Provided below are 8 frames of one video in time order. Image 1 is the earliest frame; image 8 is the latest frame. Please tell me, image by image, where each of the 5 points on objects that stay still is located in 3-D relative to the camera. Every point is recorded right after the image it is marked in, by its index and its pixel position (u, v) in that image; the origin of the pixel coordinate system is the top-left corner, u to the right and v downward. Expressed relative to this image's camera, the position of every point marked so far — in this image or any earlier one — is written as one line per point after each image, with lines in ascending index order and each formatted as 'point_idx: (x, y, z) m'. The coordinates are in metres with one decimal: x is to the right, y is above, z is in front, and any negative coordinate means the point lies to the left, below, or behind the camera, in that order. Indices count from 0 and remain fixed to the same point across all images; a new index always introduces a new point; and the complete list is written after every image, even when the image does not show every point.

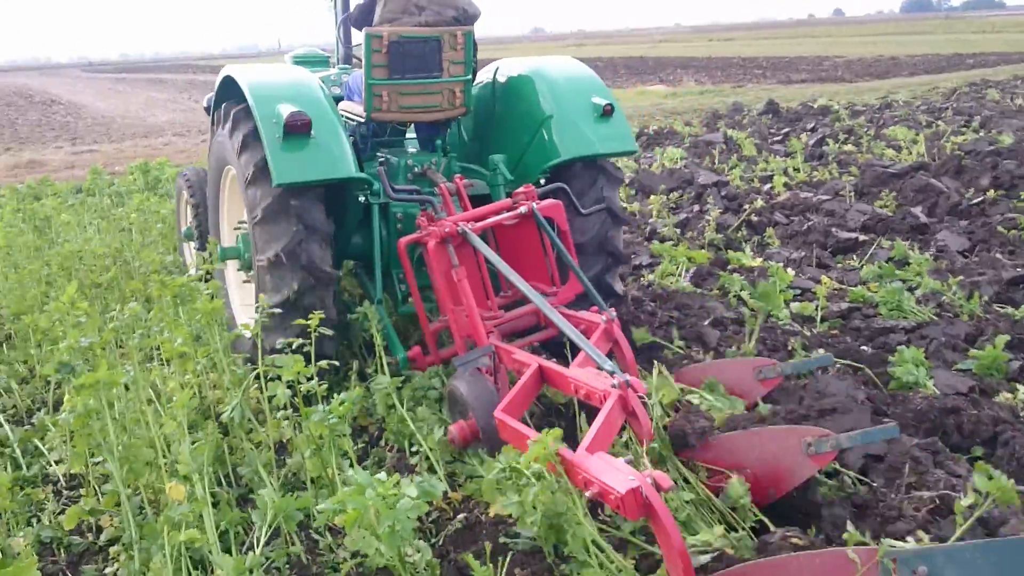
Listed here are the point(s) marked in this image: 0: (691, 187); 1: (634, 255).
0: (+1.3, +0.7, +6.9) m
1: (+0.7, +0.2, +5.4) m
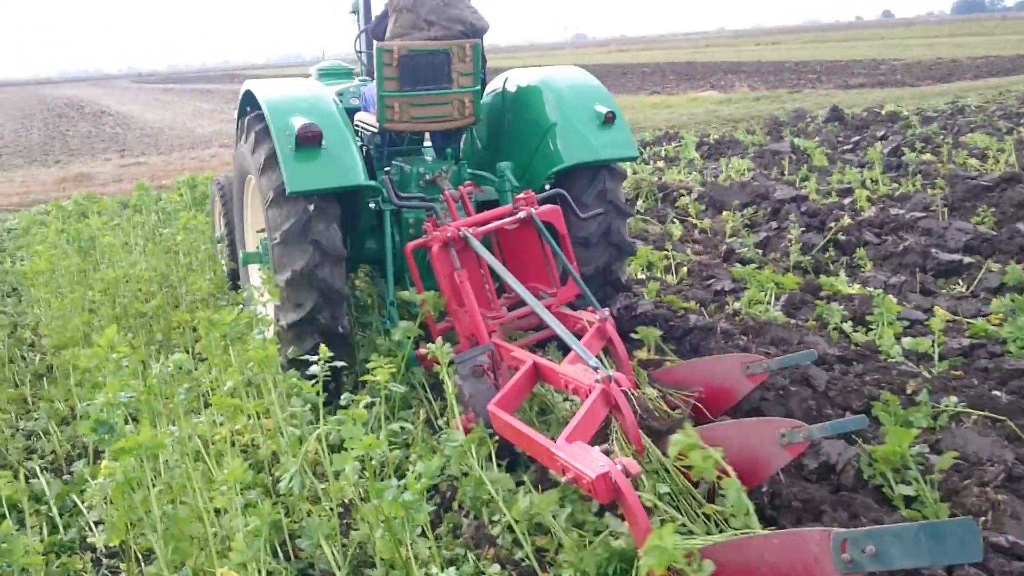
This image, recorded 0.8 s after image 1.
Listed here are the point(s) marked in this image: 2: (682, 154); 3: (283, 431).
0: (+1.7, +0.6, +6.4) m
1: (+1.1, +0.1, +4.9) m
2: (+1.7, +1.4, +9.7) m
3: (-0.7, -0.4, +2.7) m
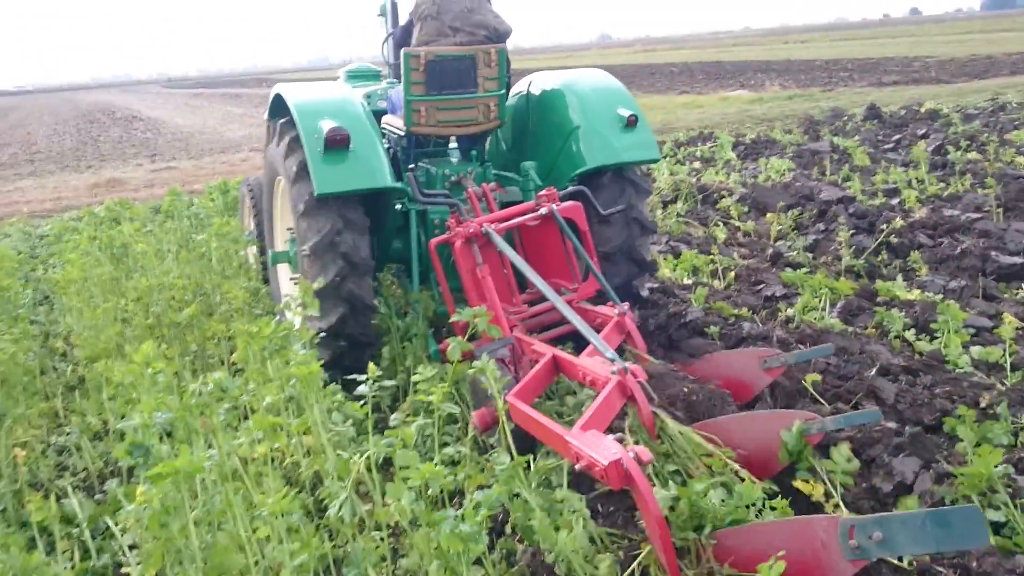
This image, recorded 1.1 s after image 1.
0: (+2.0, +0.6, +6.2) m
1: (+1.3, 0.0, +4.8) m
2: (+2.1, +1.3, +9.5) m
3: (-0.5, -0.5, +2.6) m
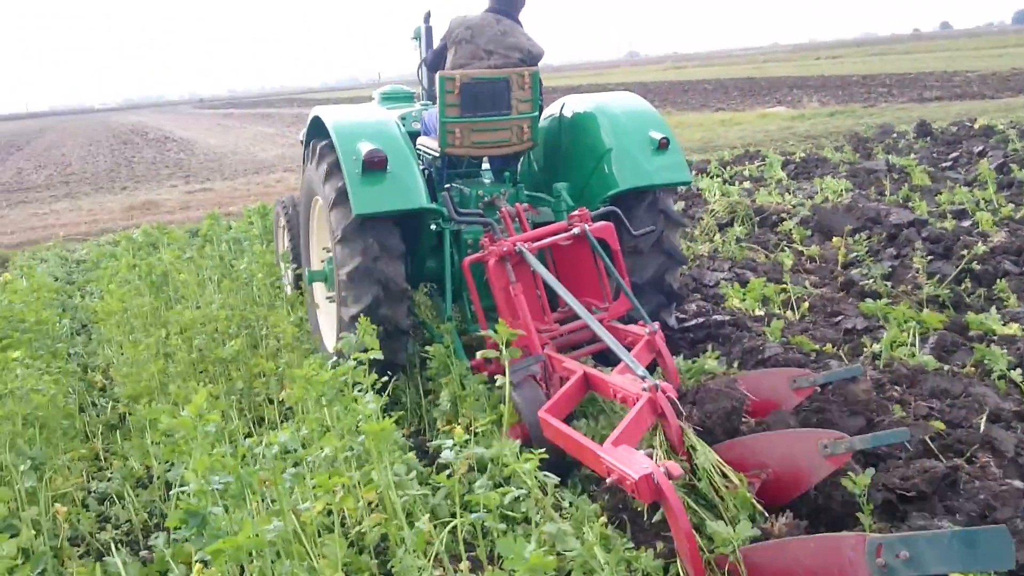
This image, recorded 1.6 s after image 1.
0: (+2.3, +0.4, +5.9) m
1: (+1.6, -0.1, +4.5) m
2: (+2.5, +1.1, +9.2) m
3: (-0.3, -0.6, +2.3) m
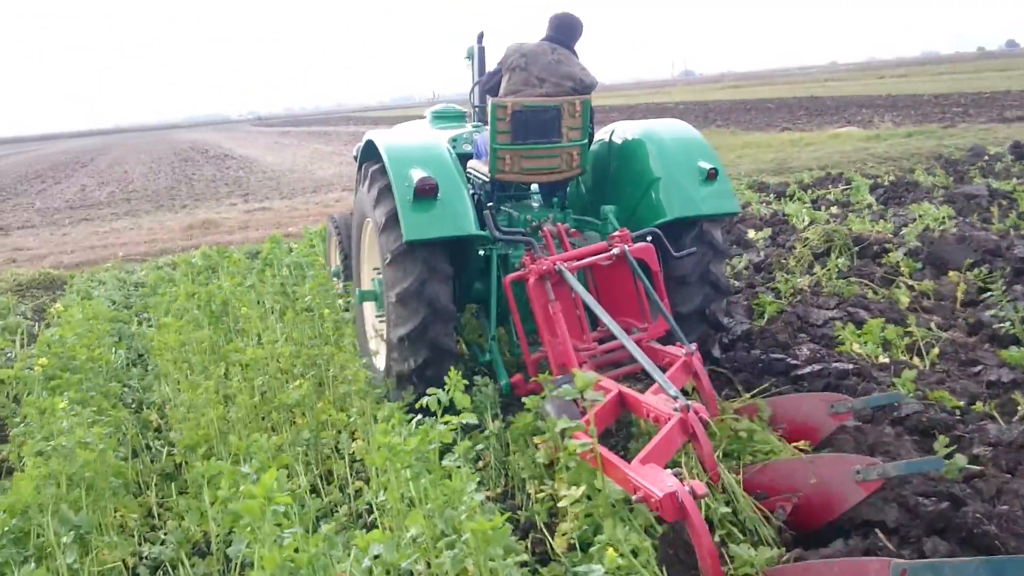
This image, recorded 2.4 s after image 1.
0: (+2.8, +0.2, +5.4) m
1: (+1.9, -0.3, +3.9) m
2: (+3.2, +0.8, +8.7) m
3: (0.0, -0.7, +1.9) m
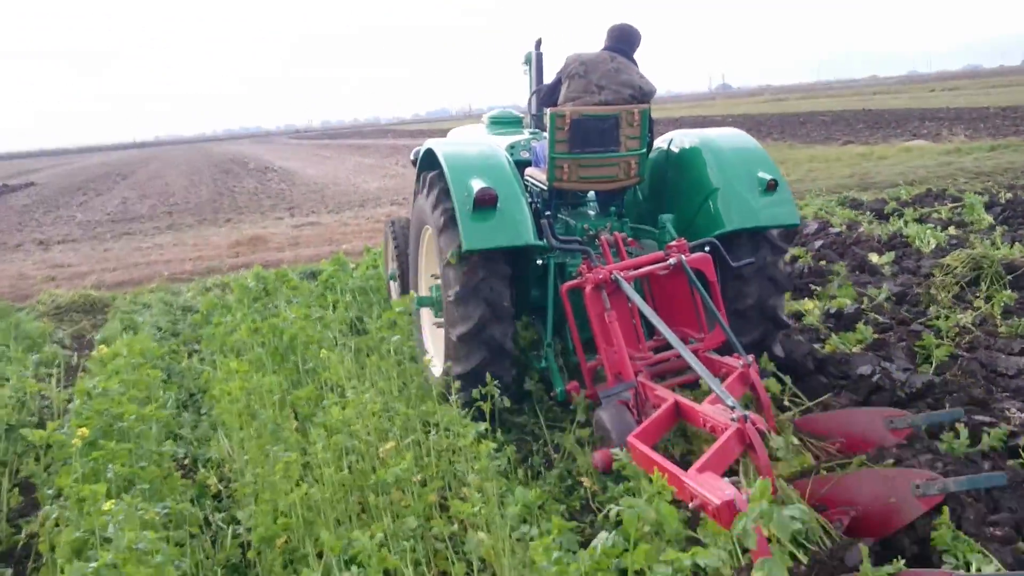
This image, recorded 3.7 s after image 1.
0: (+3.3, 0.0, +4.5) m
1: (+2.4, -0.5, +3.1) m
2: (+3.8, +0.6, +7.8) m
3: (+0.4, -0.8, +1.1) m
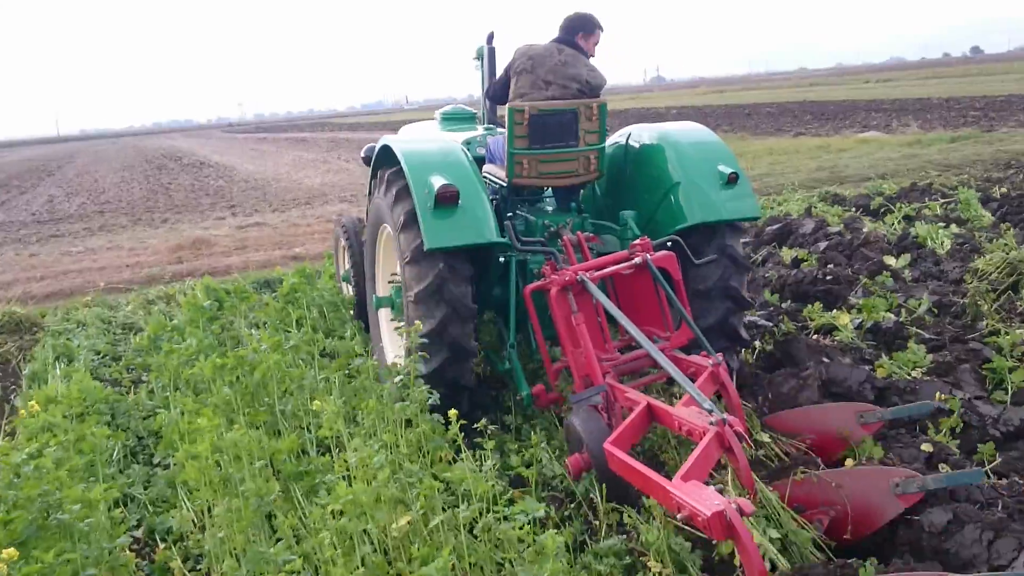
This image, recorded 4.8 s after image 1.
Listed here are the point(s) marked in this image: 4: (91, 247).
0: (+3.3, -0.1, +4.1) m
1: (+2.6, -0.5, +2.6) m
2: (+3.6, +0.6, +7.4) m
3: (+0.7, -0.9, +0.5) m
4: (-4.9, +0.5, +10.9) m
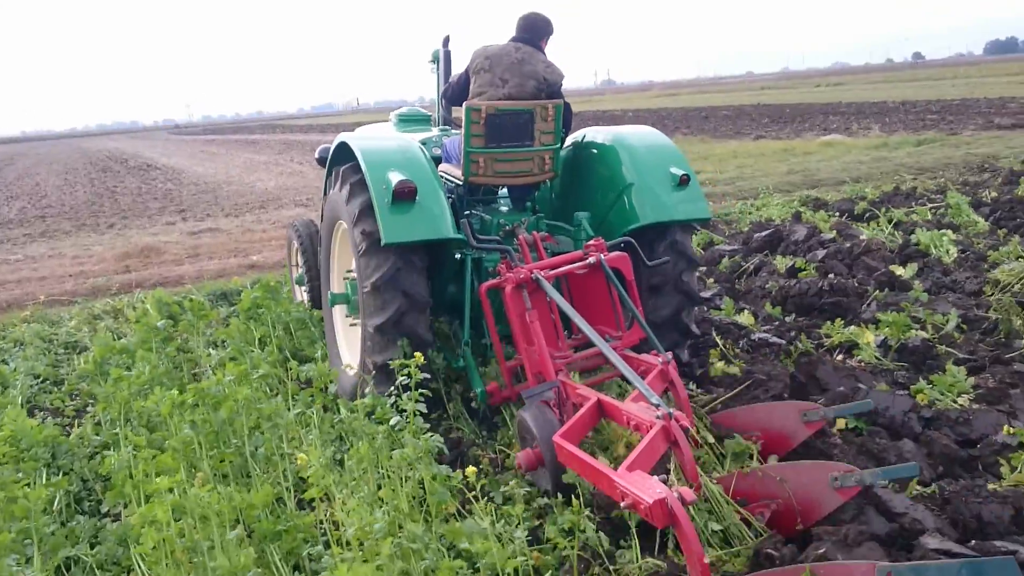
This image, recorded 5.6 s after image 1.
0: (+3.3, -0.1, +3.8) m
1: (+2.6, -0.6, +2.3) m
2: (+3.4, +0.5, +7.1) m
3: (+0.9, -1.0, +0.1) m
4: (-5.2, +0.4, +10.2) m
